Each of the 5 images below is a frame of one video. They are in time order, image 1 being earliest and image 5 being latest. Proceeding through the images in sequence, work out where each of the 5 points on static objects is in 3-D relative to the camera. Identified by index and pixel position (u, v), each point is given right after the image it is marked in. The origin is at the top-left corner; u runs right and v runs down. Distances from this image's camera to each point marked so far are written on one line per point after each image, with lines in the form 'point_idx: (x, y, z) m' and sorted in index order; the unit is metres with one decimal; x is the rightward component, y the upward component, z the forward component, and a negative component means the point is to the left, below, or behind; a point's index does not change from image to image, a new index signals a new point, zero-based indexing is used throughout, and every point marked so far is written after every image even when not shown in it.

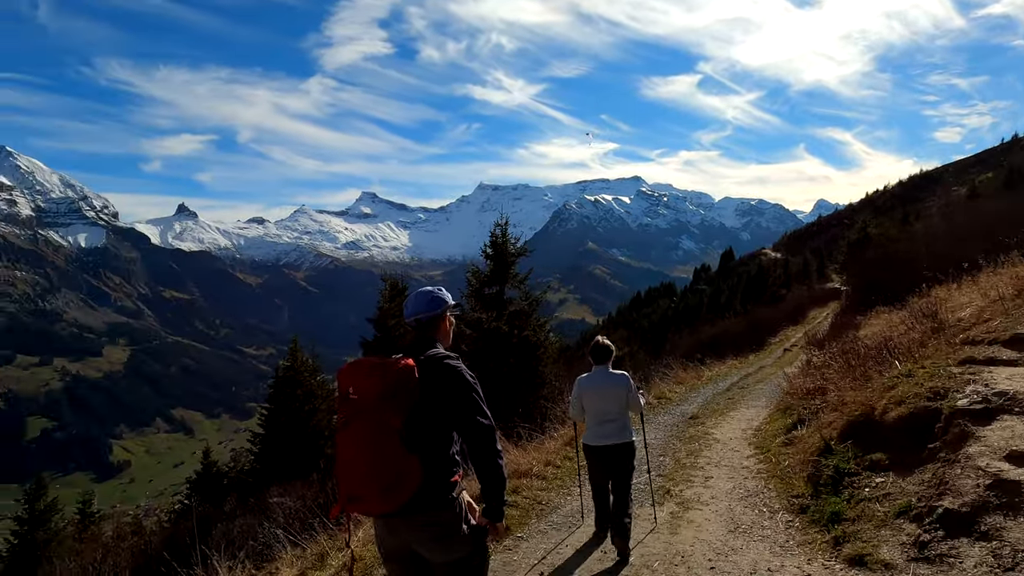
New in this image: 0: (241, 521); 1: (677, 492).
0: (-7.7, -6.6, +18.8) m
1: (+2.0, -2.4, +7.9) m
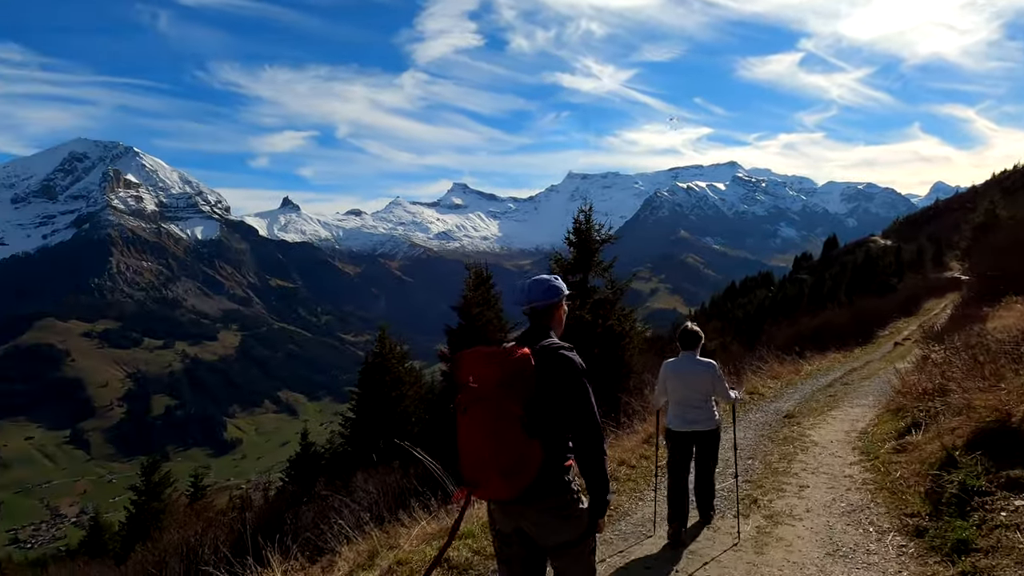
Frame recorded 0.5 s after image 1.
0: (-5.3, -6.3, +19.3) m
1: (+2.8, -2.3, +7.2) m
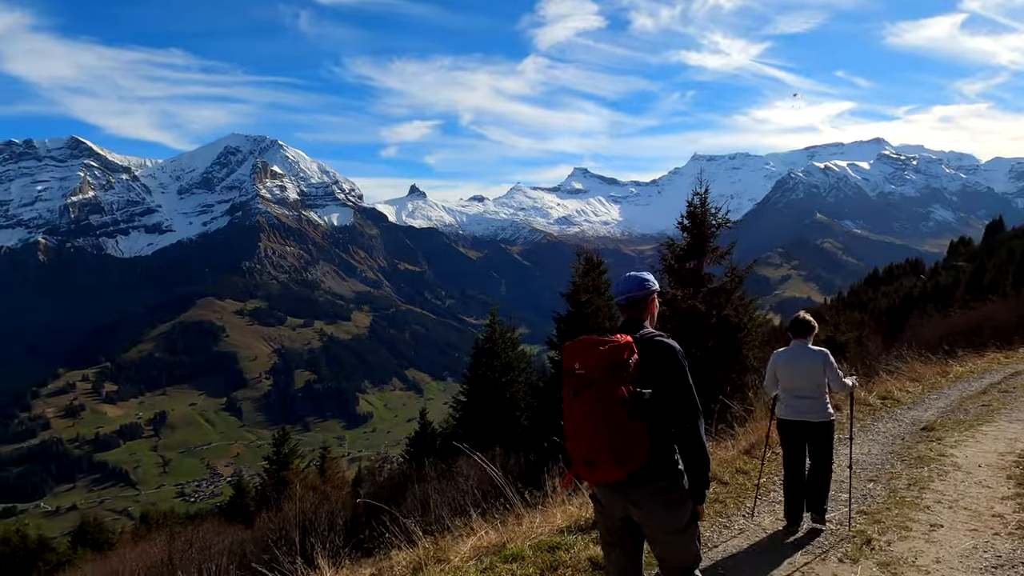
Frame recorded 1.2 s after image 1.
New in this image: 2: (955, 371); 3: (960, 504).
0: (-2.3, -5.8, +19.5) m
1: (+3.5, -2.2, +6.1) m
2: (+10.5, -2.0, +15.8) m
3: (+4.6, -2.1, +6.7) m
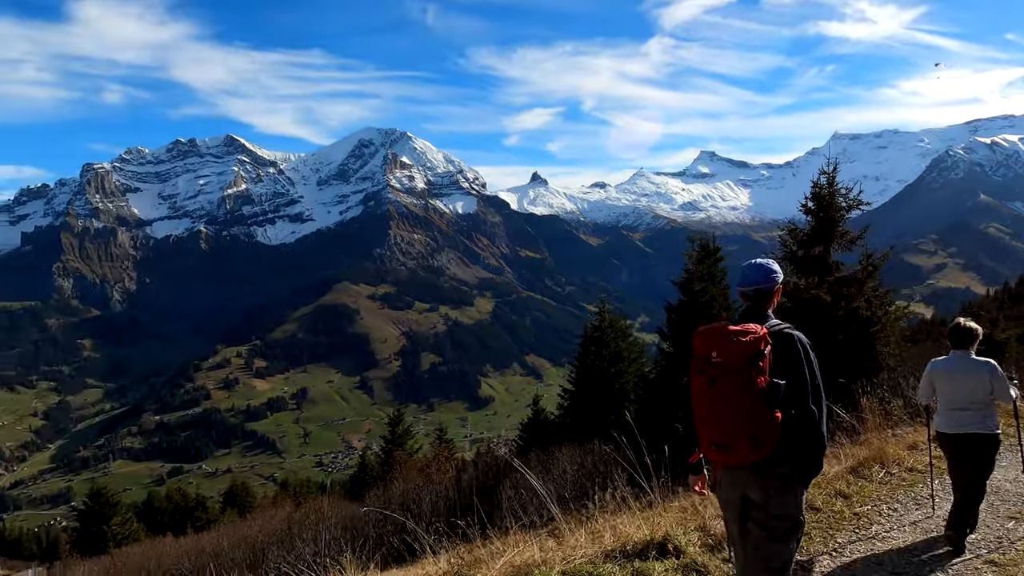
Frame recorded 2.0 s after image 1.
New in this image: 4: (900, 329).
0: (+0.5, -5.4, +19.2) m
1: (+3.9, -2.1, +4.9) m
2: (+12.6, -1.8, +13.2) m
3: (+5.1, -2.0, +5.3) m
4: (+11.6, -1.1, +19.9) m
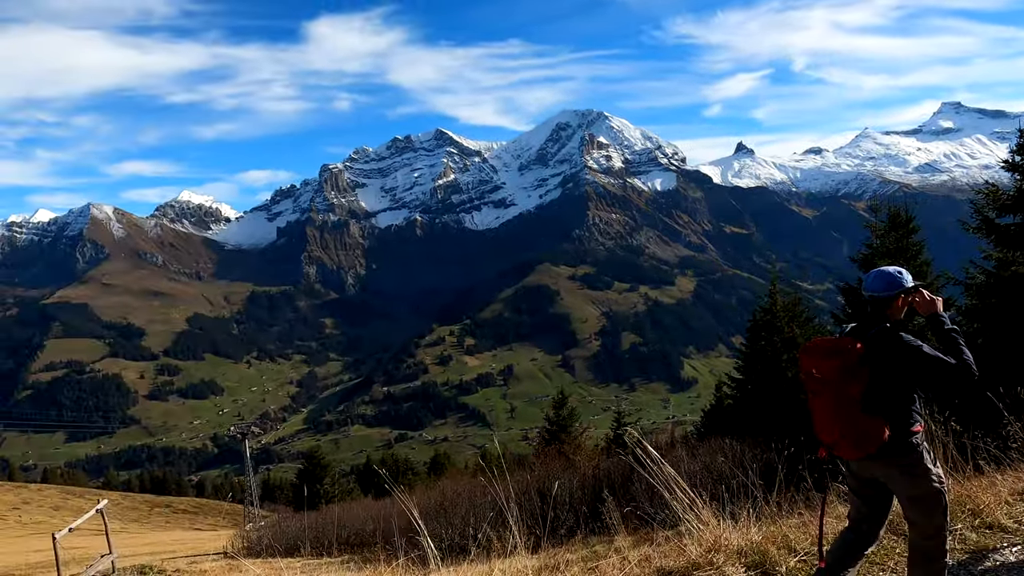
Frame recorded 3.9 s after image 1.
0: (+4.1, -5.0, +18.0) m
1: (+3.0, -2.1, +3.2) m
2: (+13.7, -1.4, +8.5) m
3: (+4.2, -2.0, +3.2) m
4: (+14.8, -0.5, +15.3) m
